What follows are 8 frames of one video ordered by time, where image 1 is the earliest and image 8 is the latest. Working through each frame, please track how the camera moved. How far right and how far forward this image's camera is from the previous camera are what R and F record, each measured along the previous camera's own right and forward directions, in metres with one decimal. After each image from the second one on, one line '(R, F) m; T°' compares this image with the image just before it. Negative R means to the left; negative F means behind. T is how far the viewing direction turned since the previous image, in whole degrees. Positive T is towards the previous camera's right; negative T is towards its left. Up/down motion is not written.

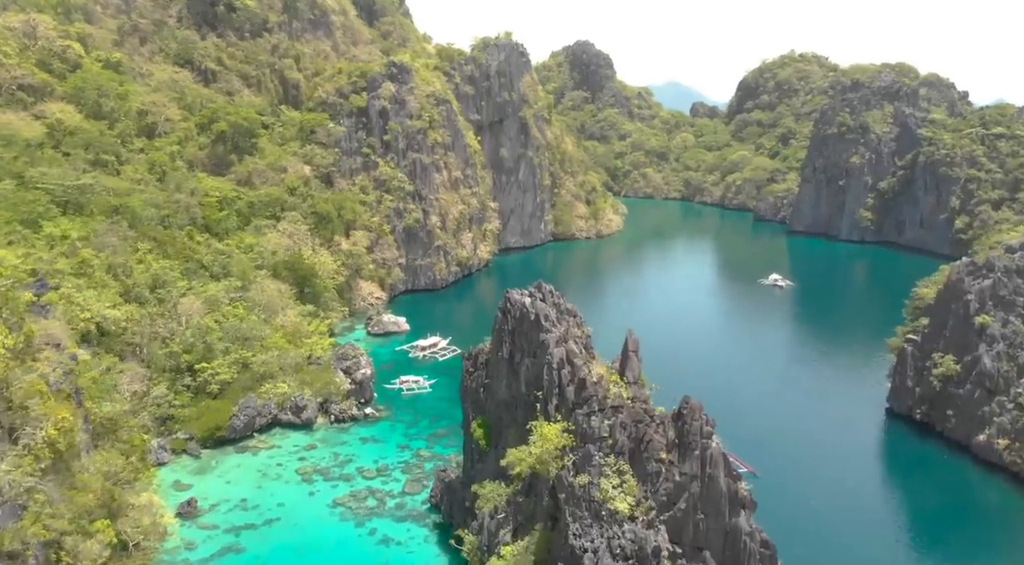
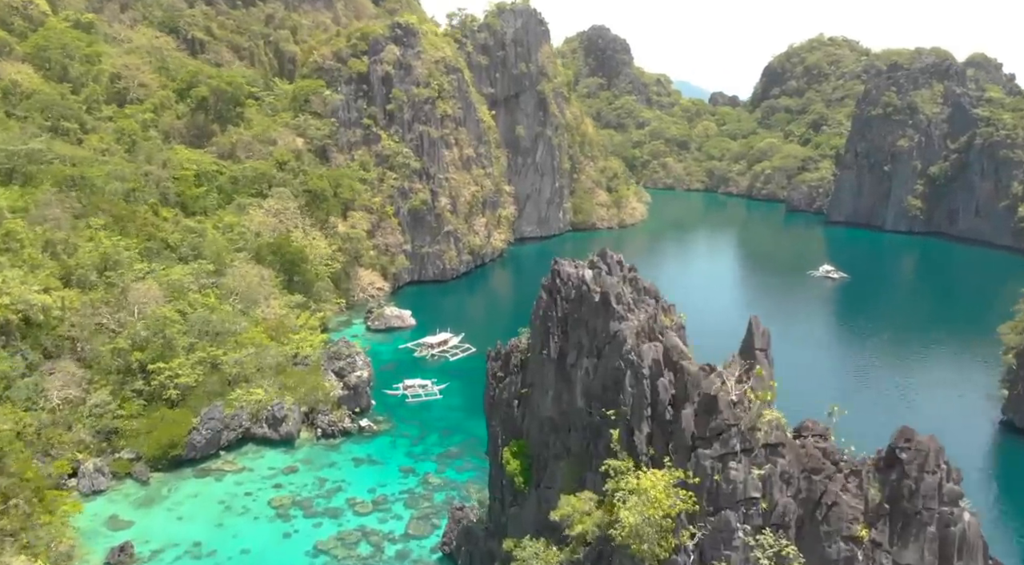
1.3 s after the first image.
(-1.3, +8.8) m; 0°
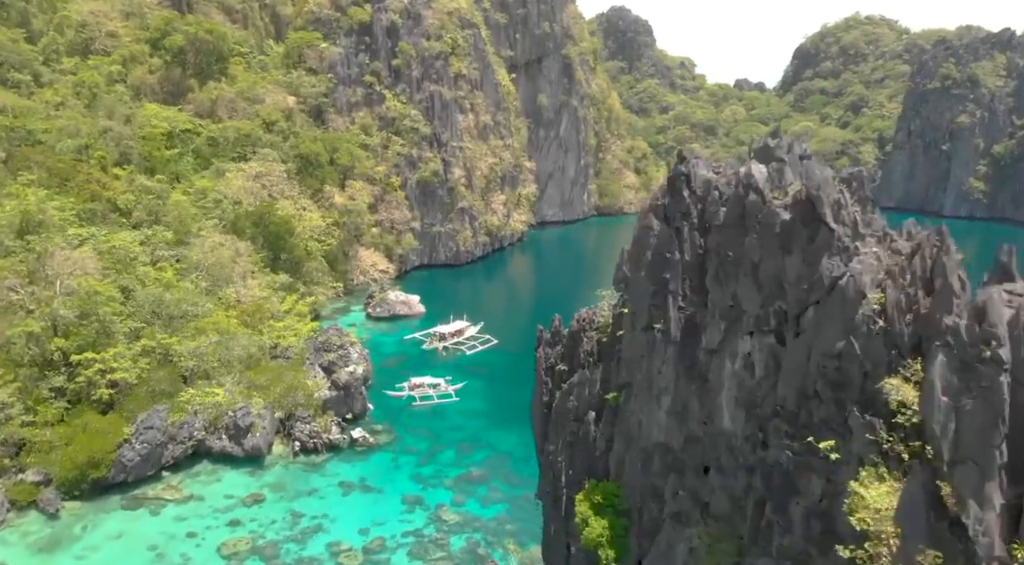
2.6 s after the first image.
(-1.3, +8.8) m; -1°
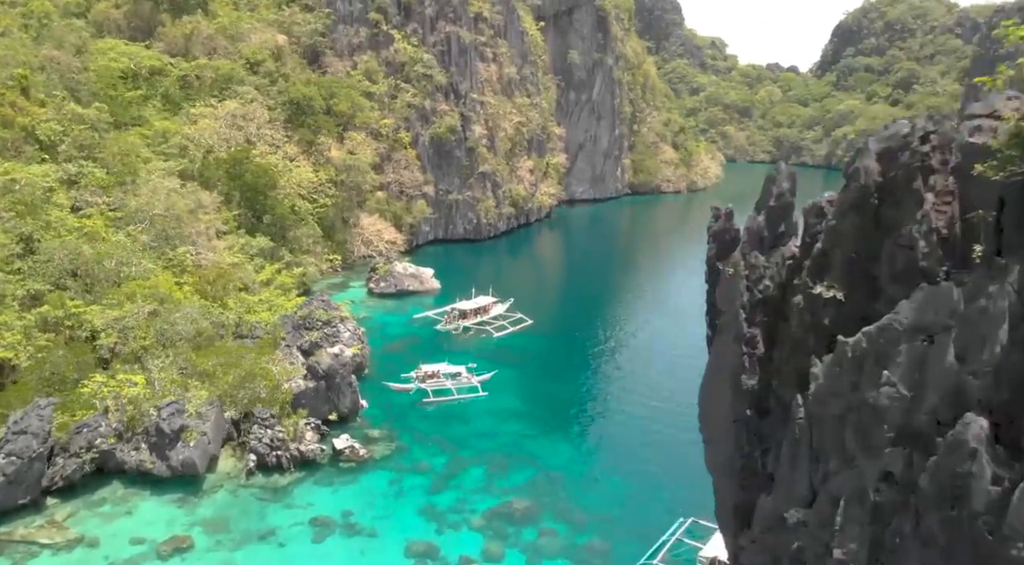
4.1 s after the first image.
(-1.2, +8.7) m; -1°
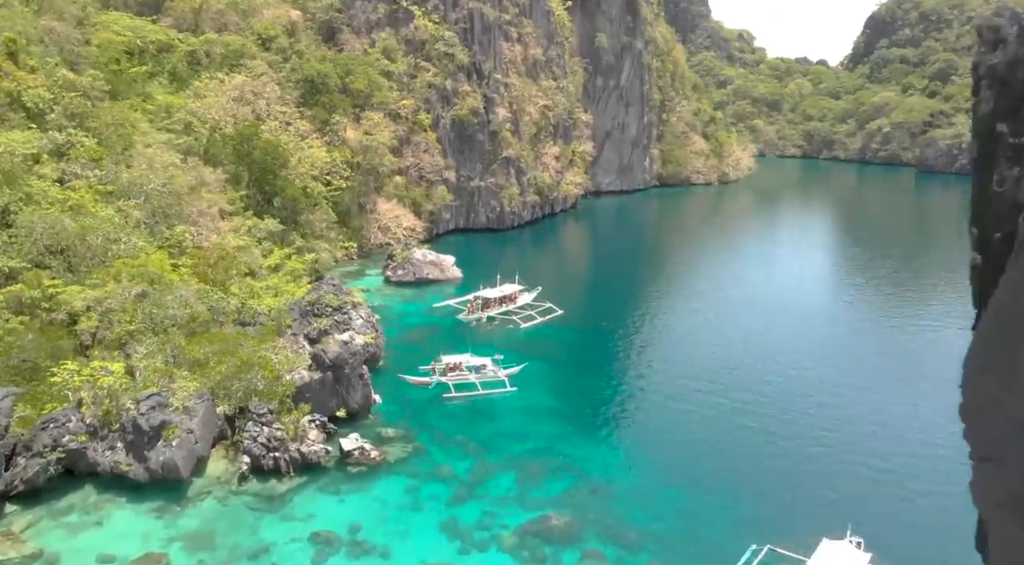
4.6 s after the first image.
(-0.4, +2.8) m; -2°
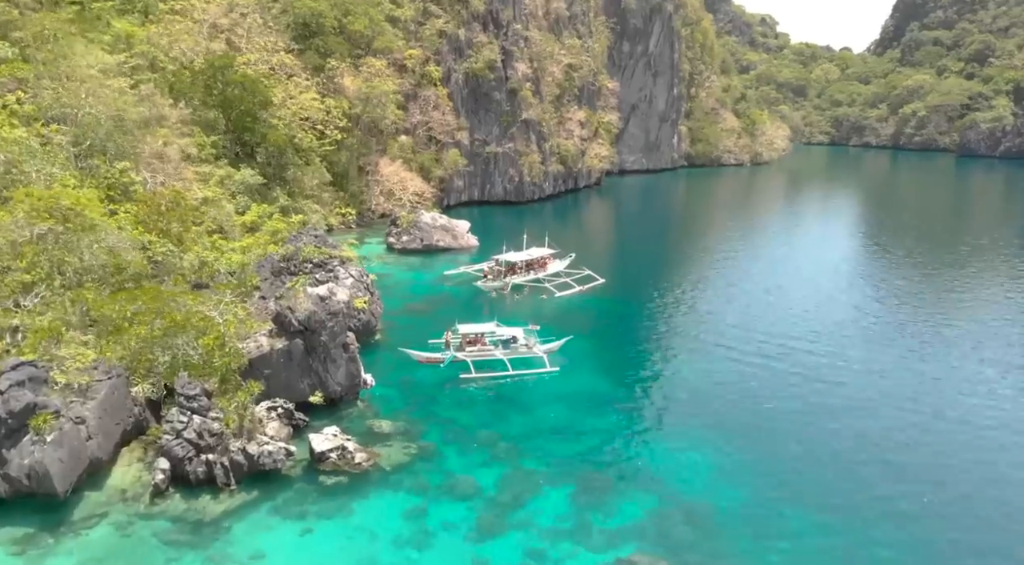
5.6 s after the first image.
(-0.7, +5.3) m; -1°
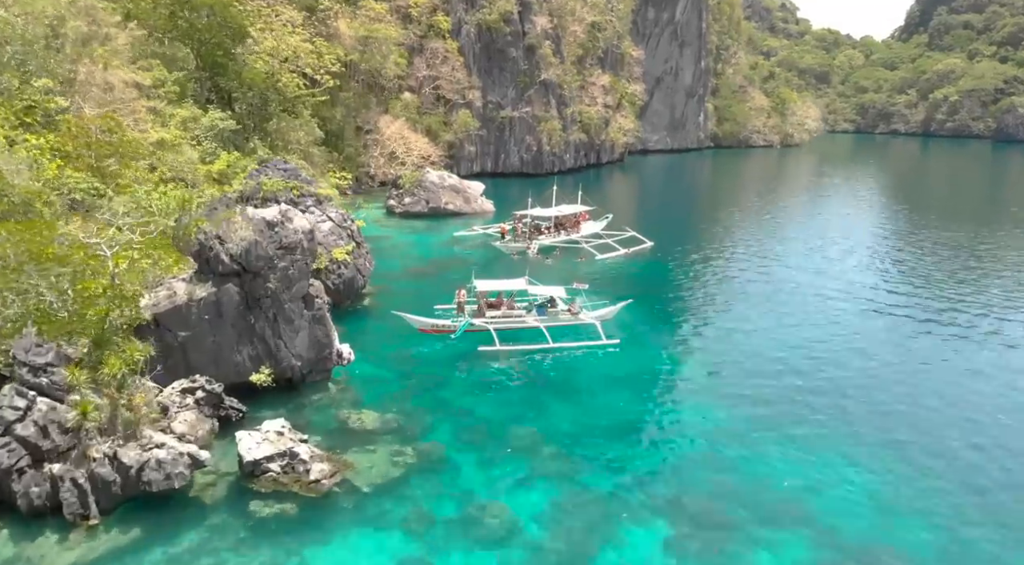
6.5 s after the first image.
(-0.5, +4.3) m; -1°
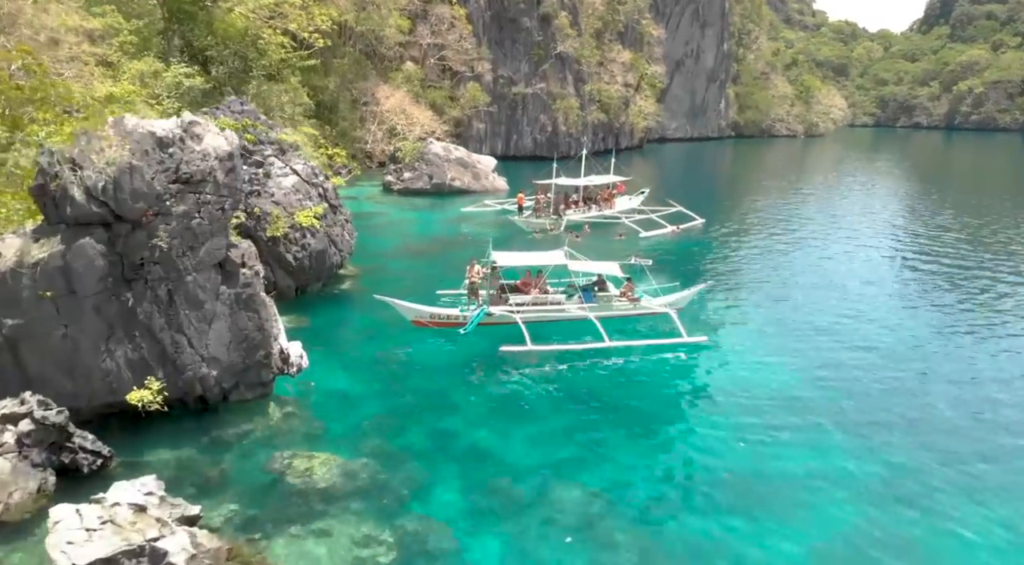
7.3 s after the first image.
(-0.3, +3.2) m; 0°
